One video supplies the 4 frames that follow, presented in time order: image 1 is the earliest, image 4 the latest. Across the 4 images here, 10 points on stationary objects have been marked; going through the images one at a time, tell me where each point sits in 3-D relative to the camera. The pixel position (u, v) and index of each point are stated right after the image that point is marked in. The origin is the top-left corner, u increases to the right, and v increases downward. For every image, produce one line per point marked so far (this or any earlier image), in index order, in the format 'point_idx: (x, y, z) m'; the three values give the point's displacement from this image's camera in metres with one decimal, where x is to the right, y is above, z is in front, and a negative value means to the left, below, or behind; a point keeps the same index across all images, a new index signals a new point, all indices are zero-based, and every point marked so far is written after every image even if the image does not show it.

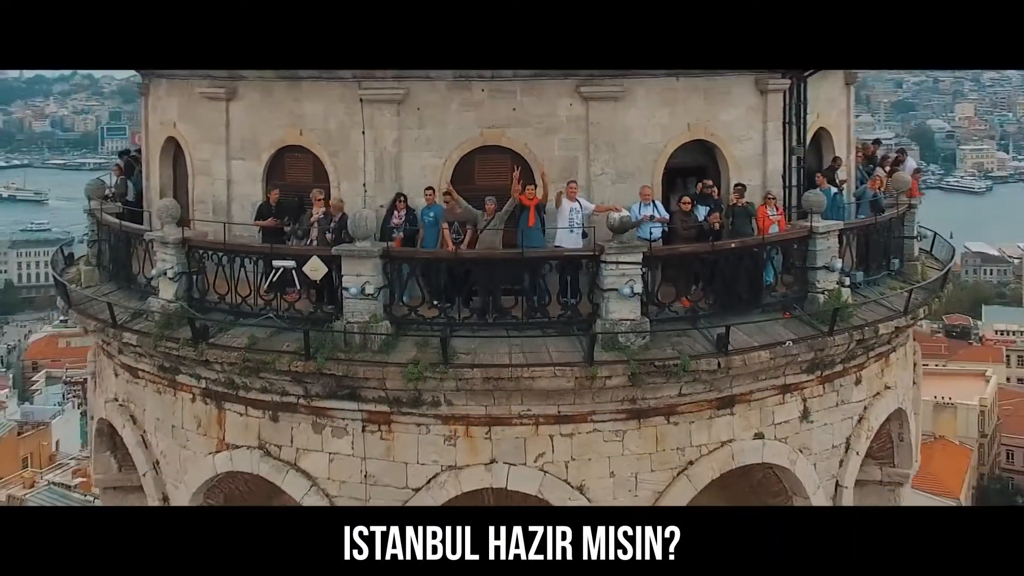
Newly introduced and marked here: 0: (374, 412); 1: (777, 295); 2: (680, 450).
0: (-0.7, -0.7, +6.8) m
1: (+1.5, 0.0, +7.2) m
2: (+0.9, -0.9, +6.9) m
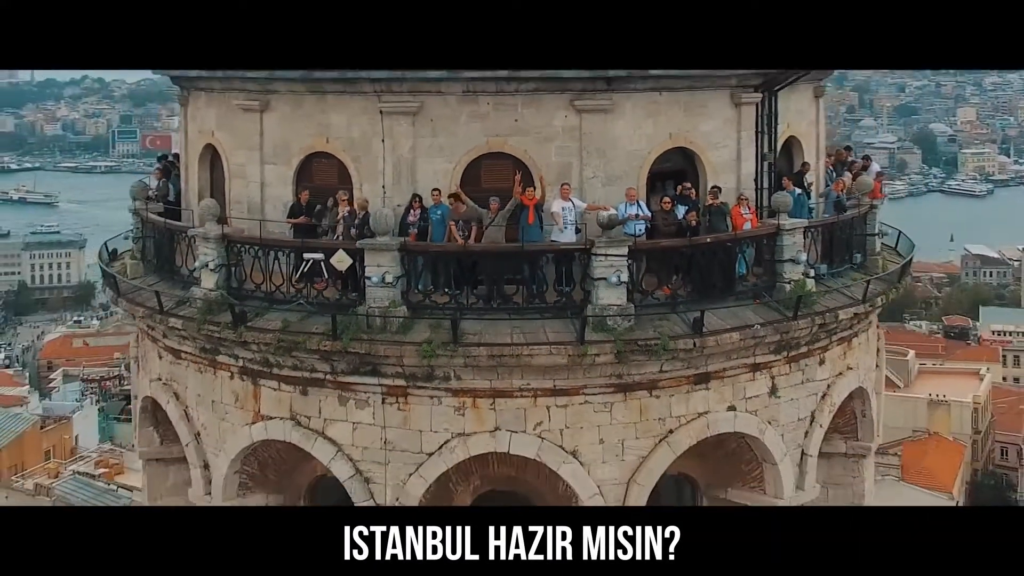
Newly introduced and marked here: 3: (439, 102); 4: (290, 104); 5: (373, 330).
0: (-0.7, -0.6, +7.8) m
1: (+1.5, 0.0, +8.1) m
2: (+0.9, -0.8, +7.9) m
3: (-0.4, +1.1, +7.8) m
4: (-1.4, +1.2, +8.2) m
5: (-0.8, -0.3, +7.7) m
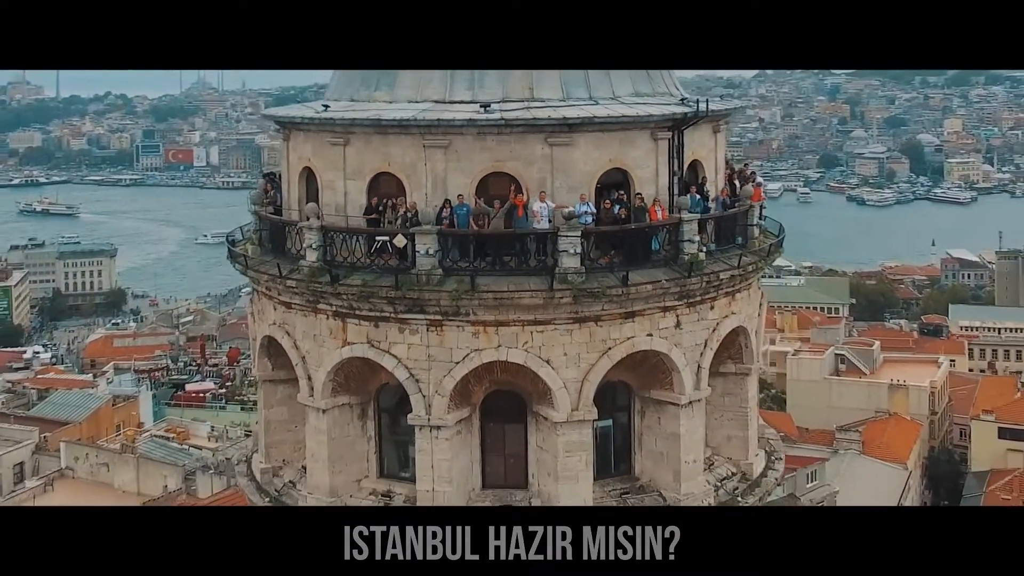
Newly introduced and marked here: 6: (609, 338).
0: (-0.8, -0.3, +12.3) m
1: (+1.5, +0.3, +12.6) m
2: (+0.9, -0.5, +12.4) m
3: (-0.5, +1.4, +12.4) m
4: (-1.5, +1.5, +12.8) m
5: (-0.9, 0.0, +12.2) m
6: (+0.9, -0.5, +12.4) m
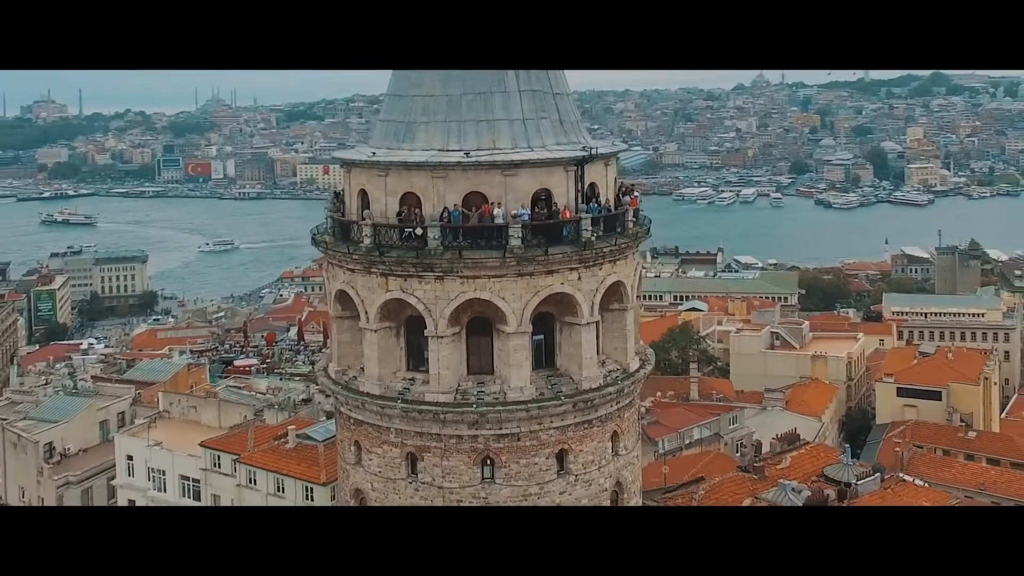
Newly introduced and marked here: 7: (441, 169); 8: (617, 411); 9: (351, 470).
0: (-1.2, +0.2, +21.5) m
1: (+1.0, +0.8, +21.8) m
2: (+0.4, 0.0, +21.6) m
3: (-1.0, +1.9, +21.6) m
4: (-2.0, +2.0, +22.0) m
5: (-1.4, +0.5, +21.4) m
6: (+0.5, 0.0, +21.6) m
7: (-0.8, +1.4, +14.7) m
8: (+1.4, -1.7, +17.2) m
9: (-2.1, -2.4, +16.4) m
